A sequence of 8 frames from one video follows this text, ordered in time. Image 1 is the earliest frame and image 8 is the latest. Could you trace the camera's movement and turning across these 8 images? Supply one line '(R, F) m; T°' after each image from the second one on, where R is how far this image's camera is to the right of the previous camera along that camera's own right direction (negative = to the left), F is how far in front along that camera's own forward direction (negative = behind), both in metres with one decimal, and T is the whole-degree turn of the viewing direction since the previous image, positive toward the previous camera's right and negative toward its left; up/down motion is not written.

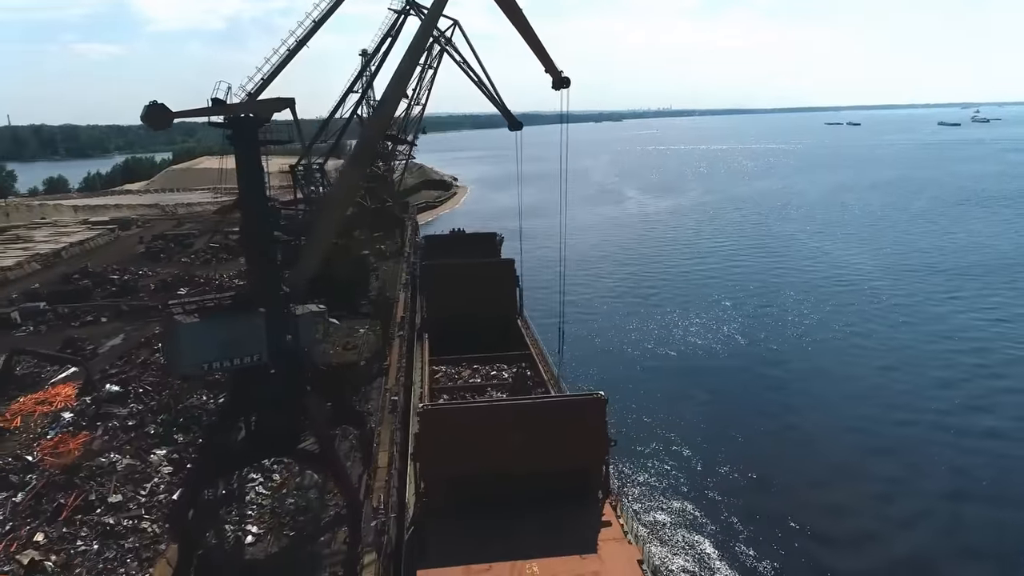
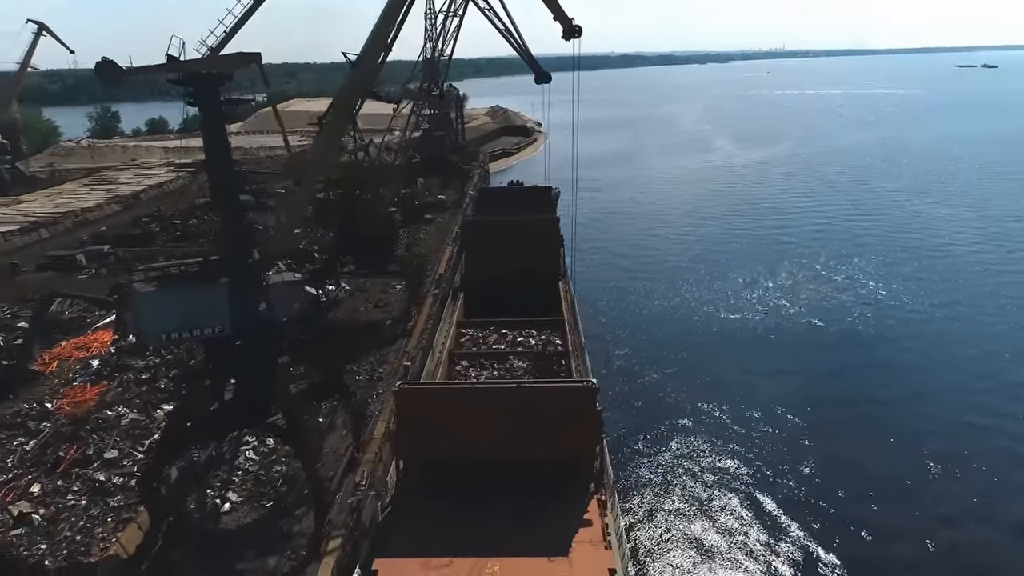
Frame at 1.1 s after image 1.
(+1.7, +1.2) m; -7°
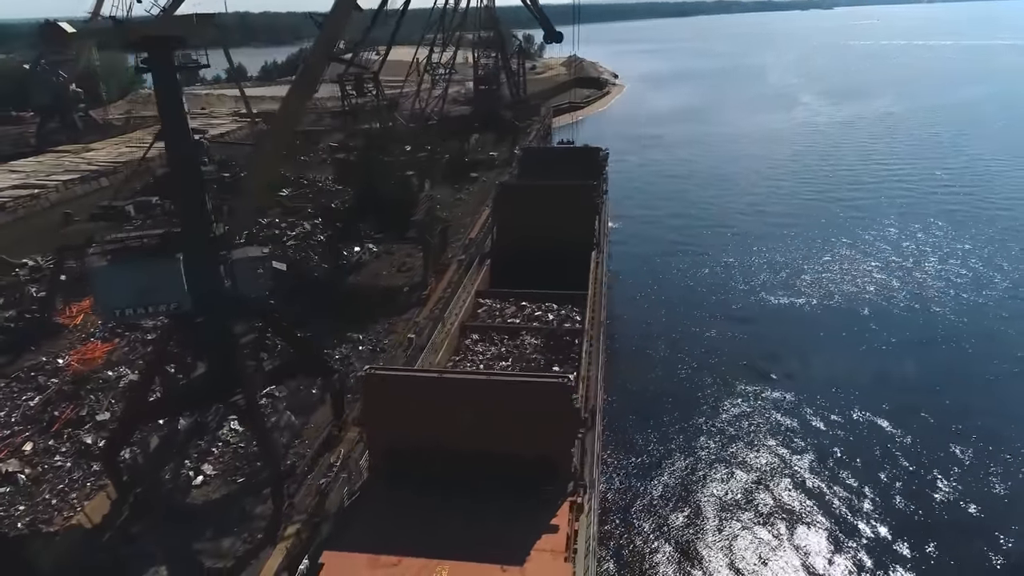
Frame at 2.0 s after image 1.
(+1.6, +1.0) m; -6°
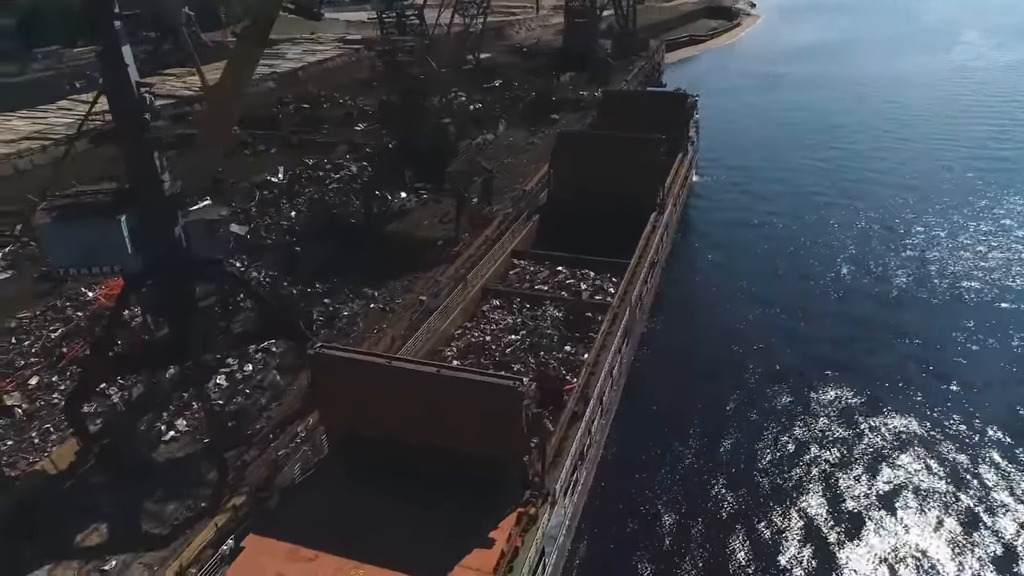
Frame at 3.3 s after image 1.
(+2.2, +1.5) m; -10°
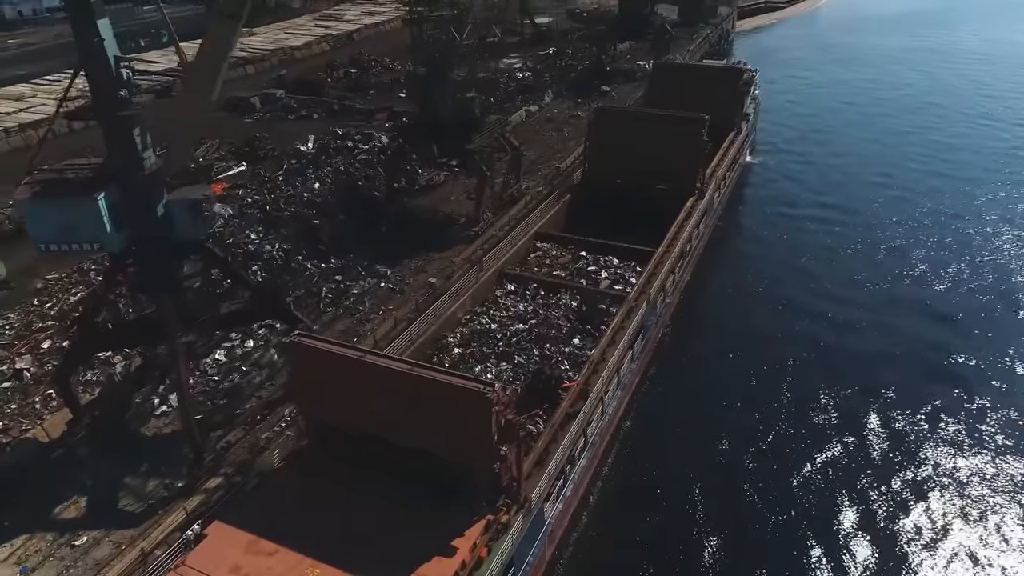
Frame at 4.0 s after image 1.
(+1.2, +0.7) m; -5°
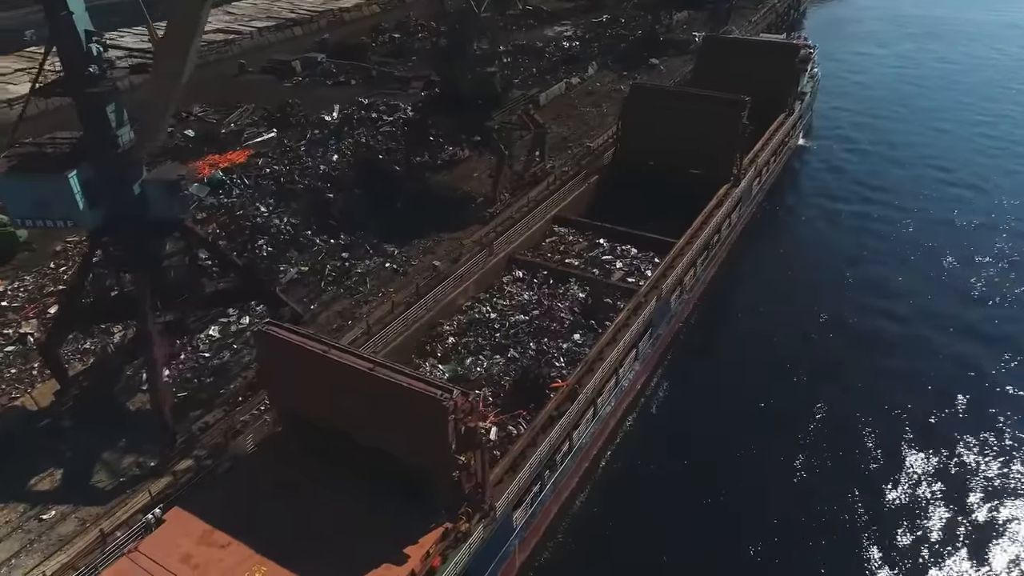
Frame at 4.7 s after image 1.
(+1.2, +0.6) m; -5°
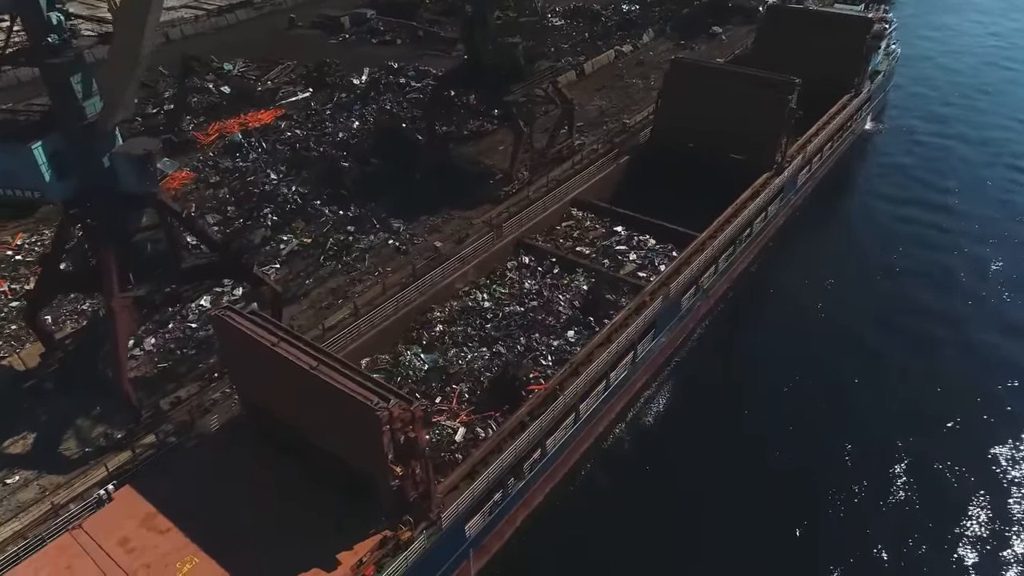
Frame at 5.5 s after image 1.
(+1.4, +0.7) m; -6°
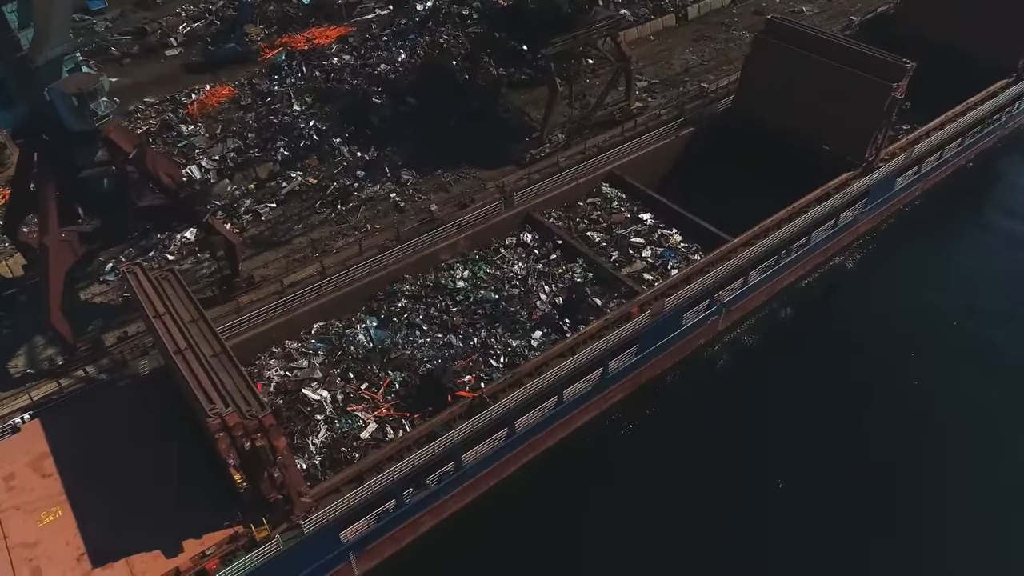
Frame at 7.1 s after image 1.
(+2.8, +1.6) m; -11°
